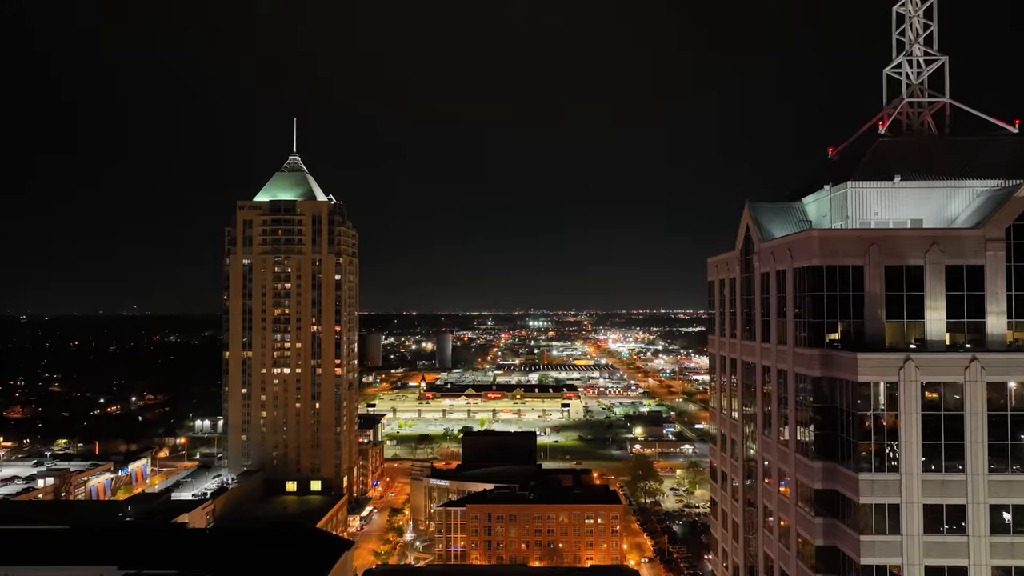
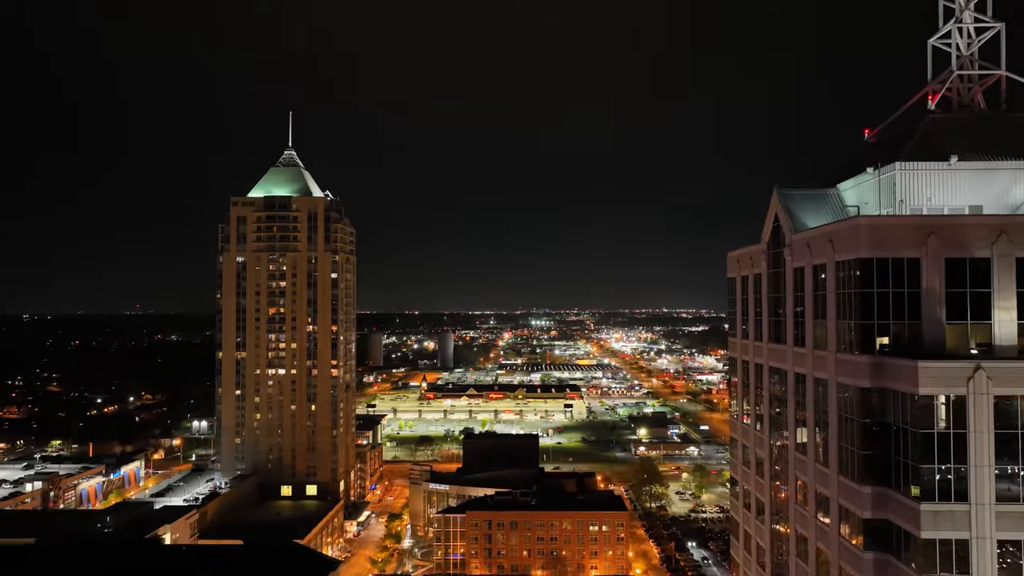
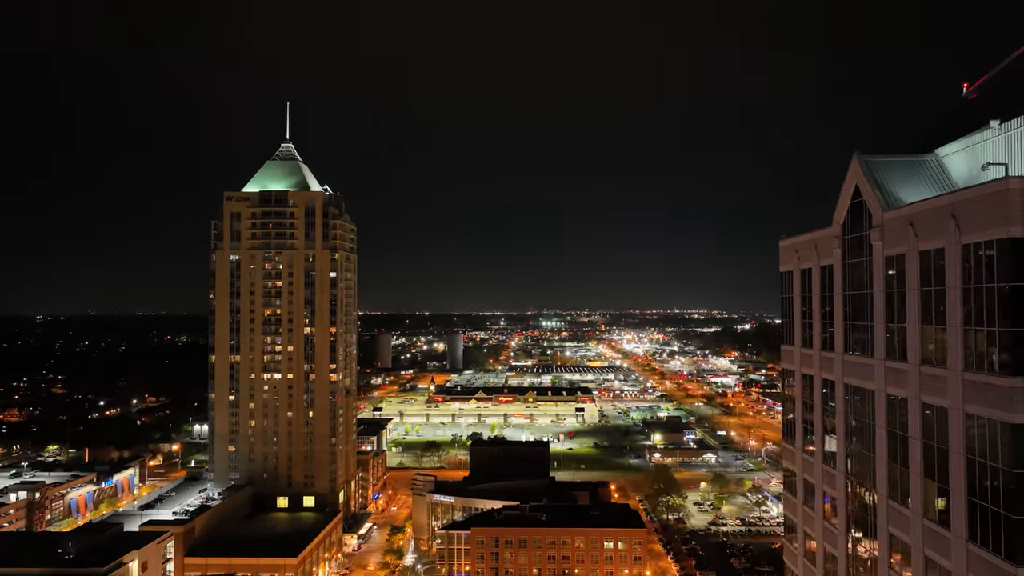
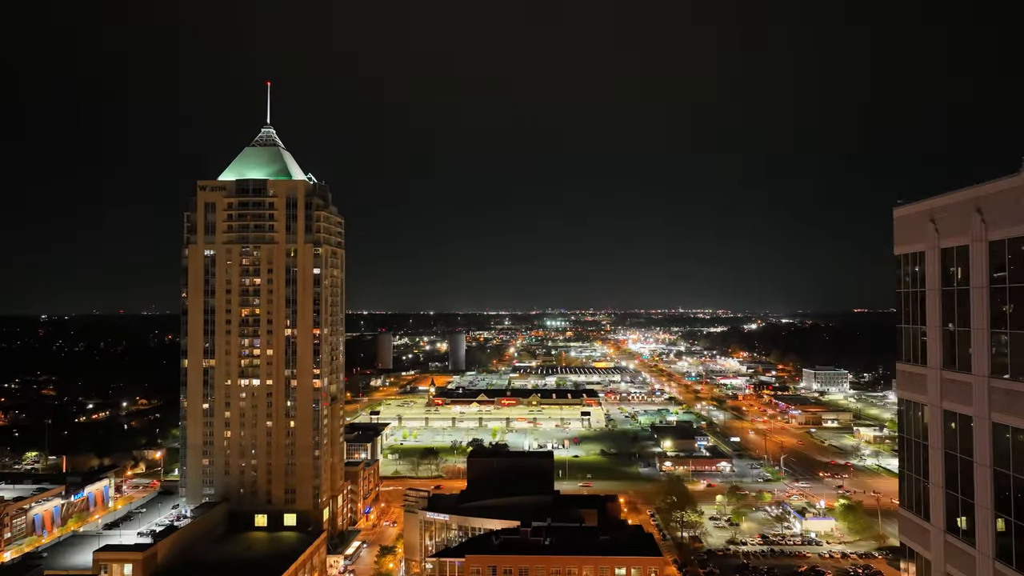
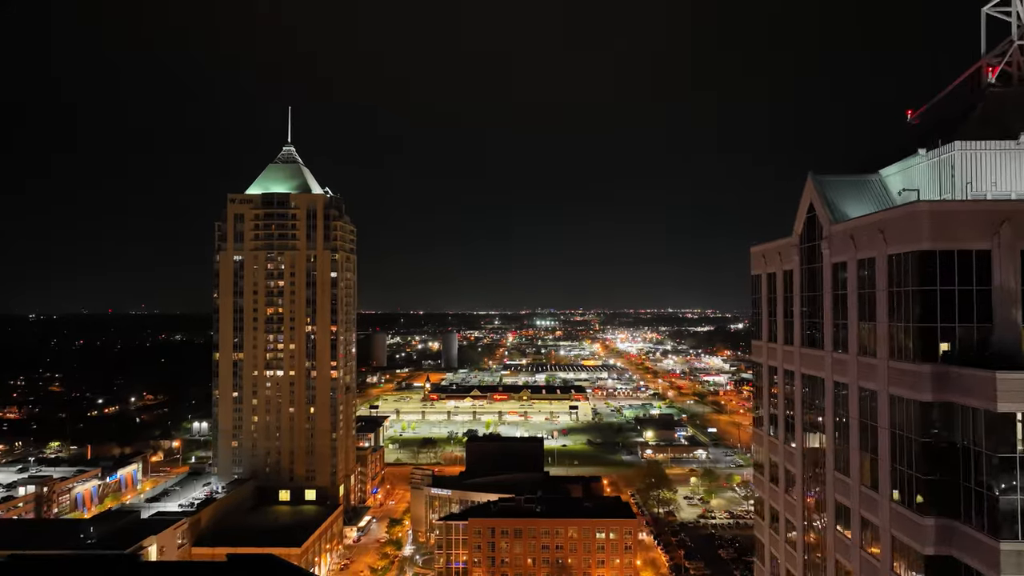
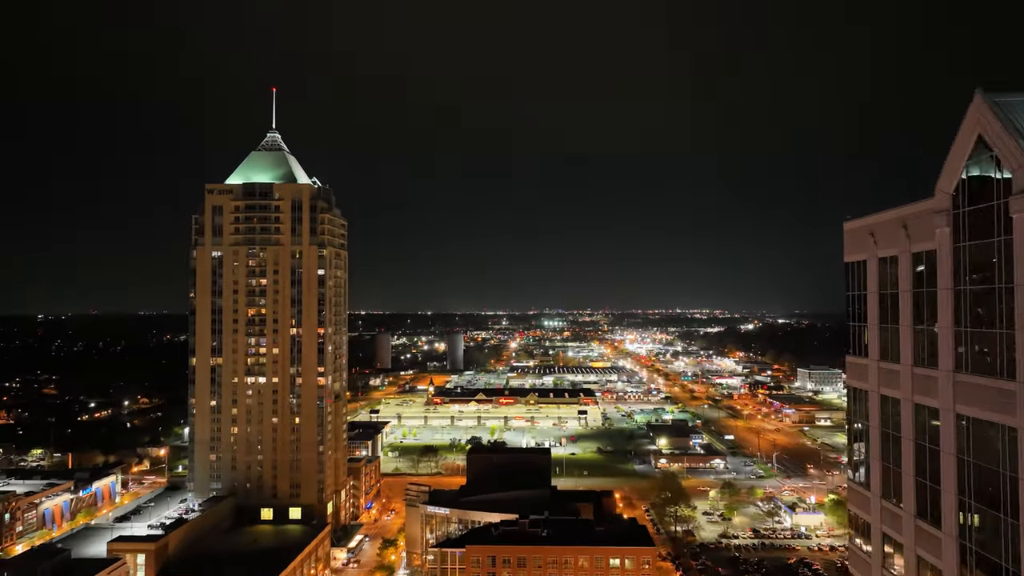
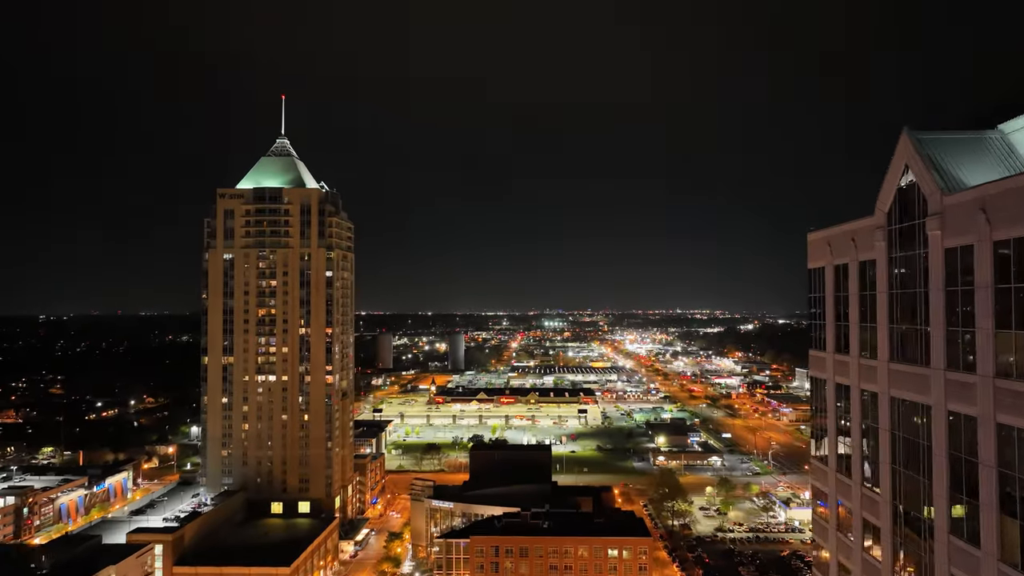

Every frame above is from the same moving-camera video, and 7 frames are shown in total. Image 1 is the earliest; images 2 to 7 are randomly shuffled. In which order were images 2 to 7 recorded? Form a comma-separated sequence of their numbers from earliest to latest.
2, 5, 3, 7, 6, 4
